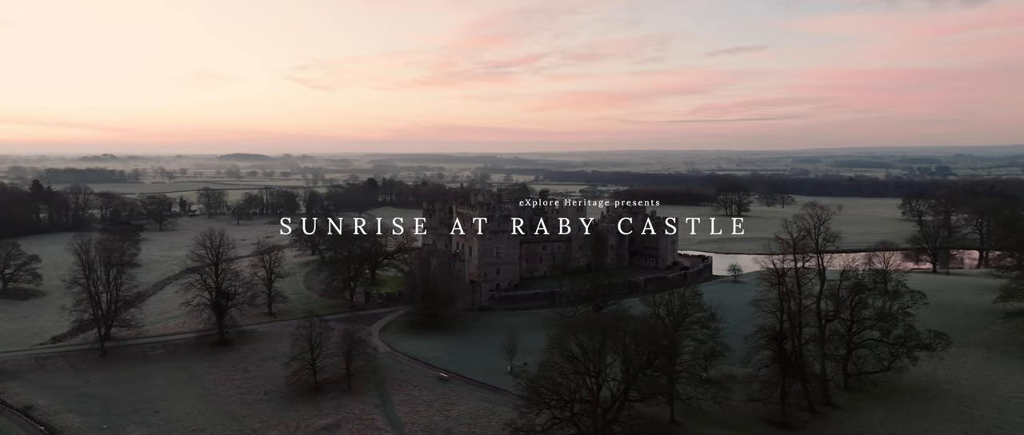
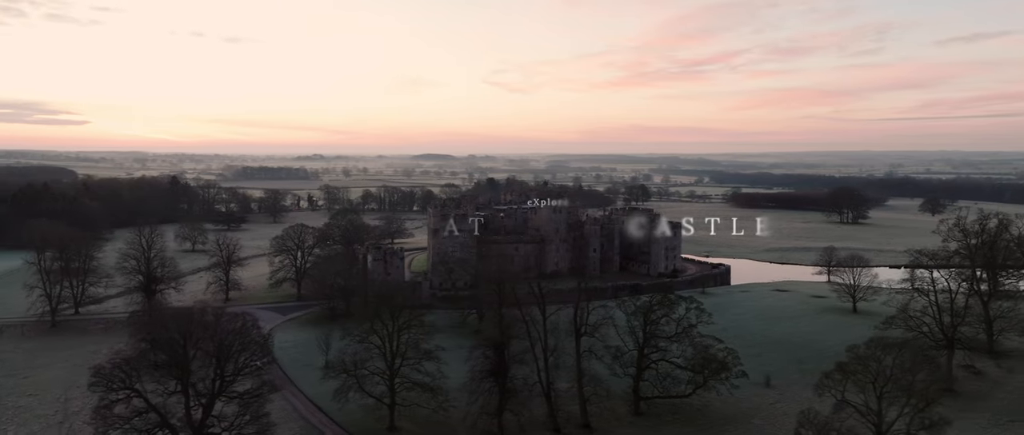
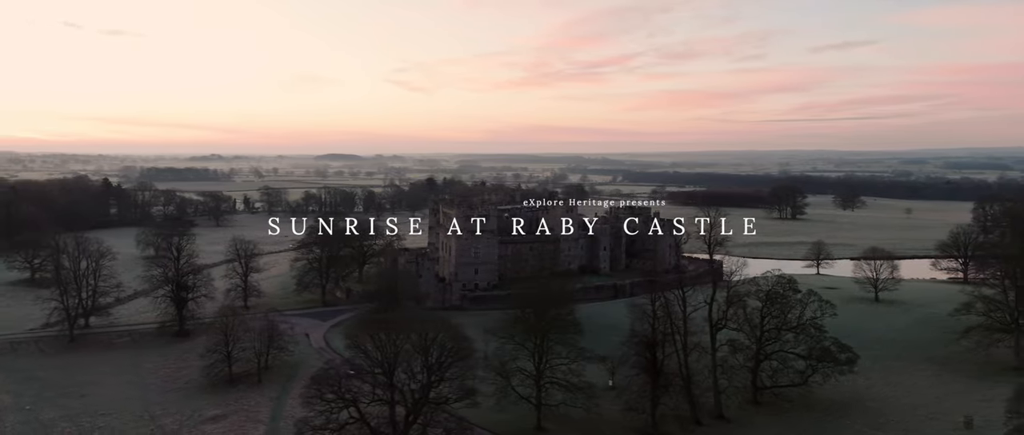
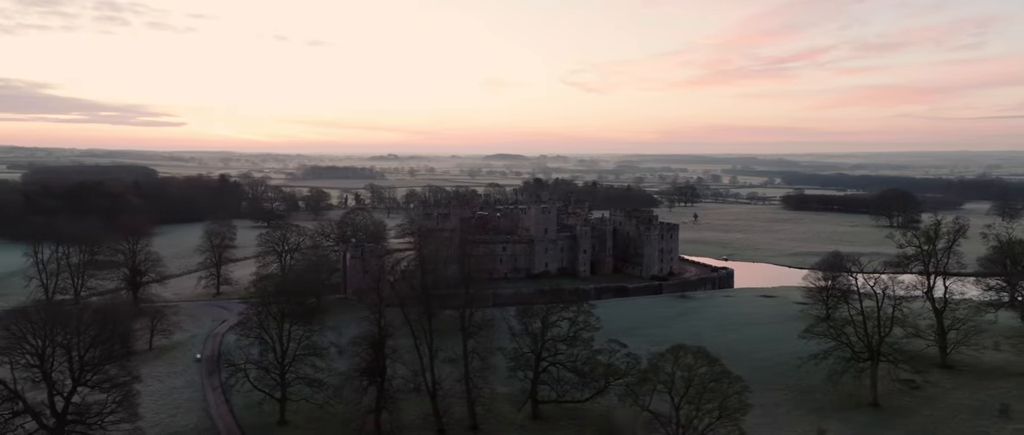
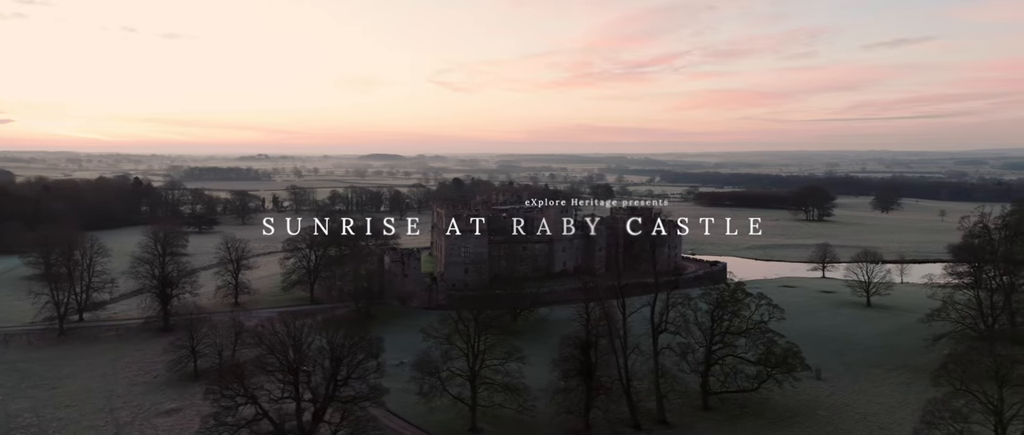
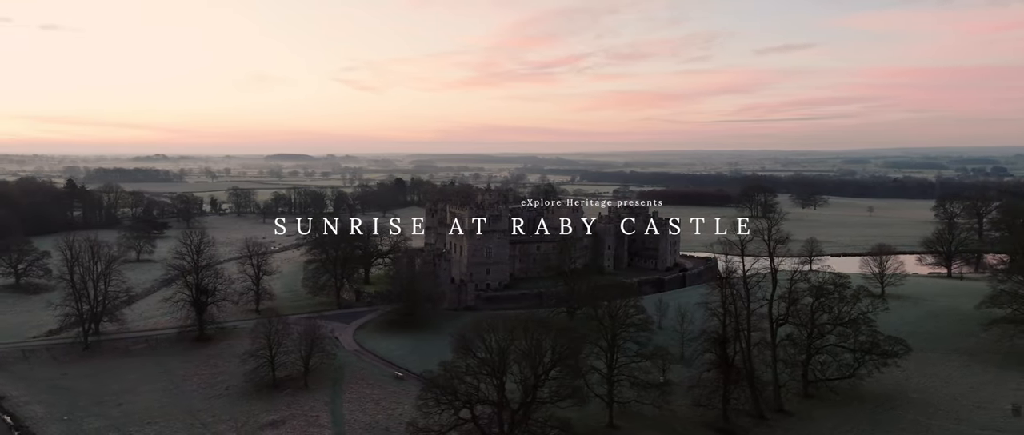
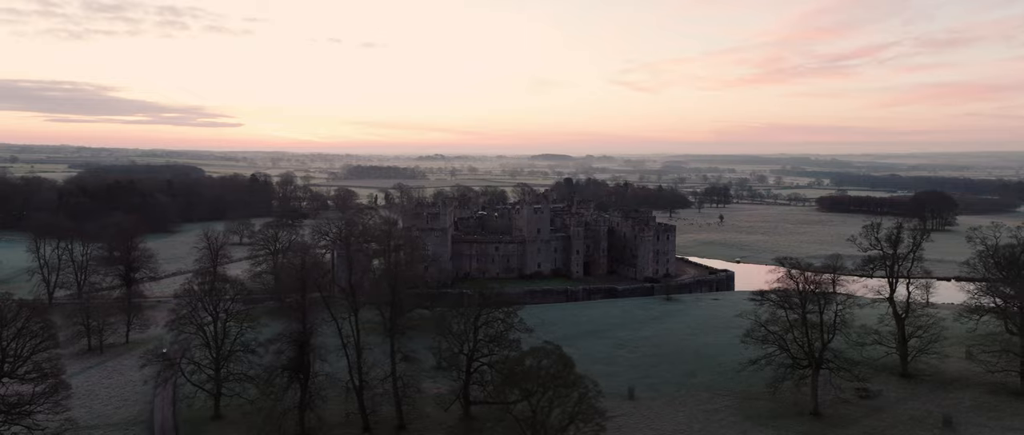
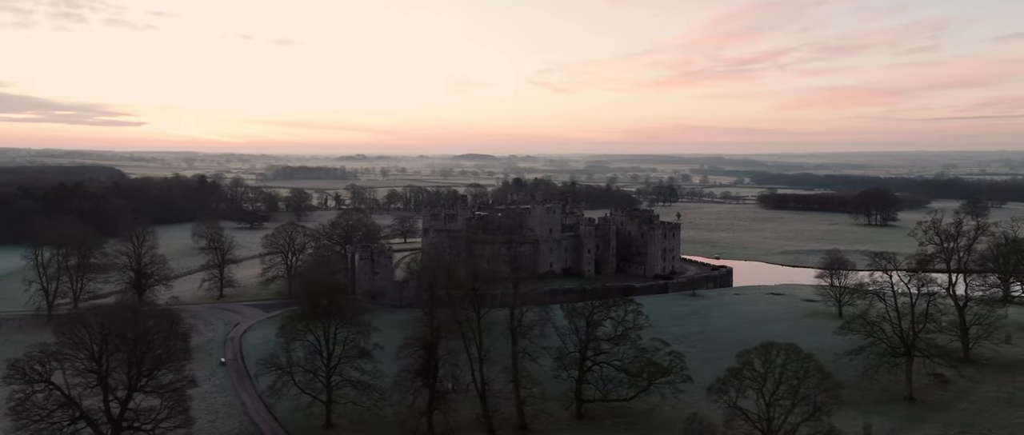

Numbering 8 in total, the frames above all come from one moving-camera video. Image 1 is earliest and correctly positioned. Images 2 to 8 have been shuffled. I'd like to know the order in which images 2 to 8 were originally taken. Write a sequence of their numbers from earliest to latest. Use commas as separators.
6, 3, 5, 2, 8, 4, 7
